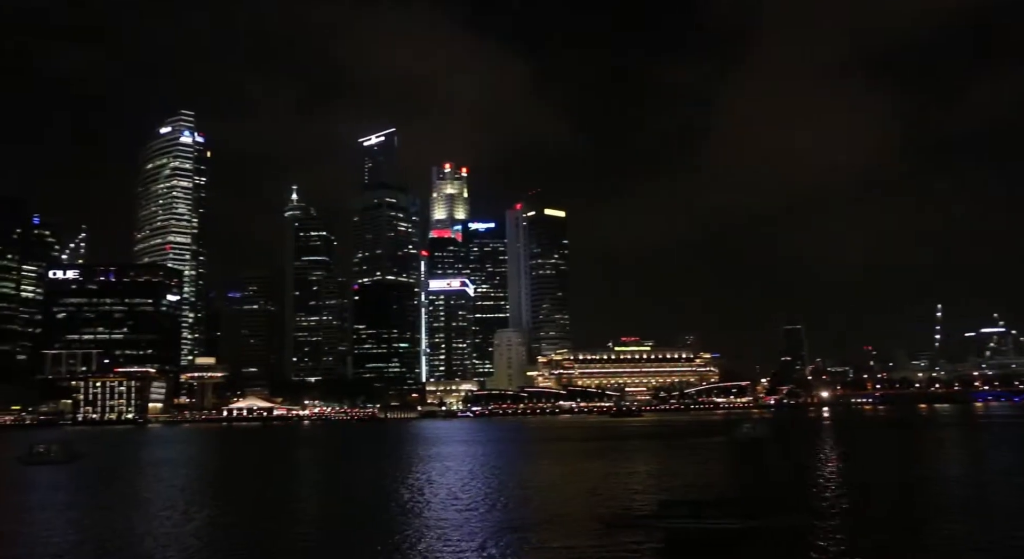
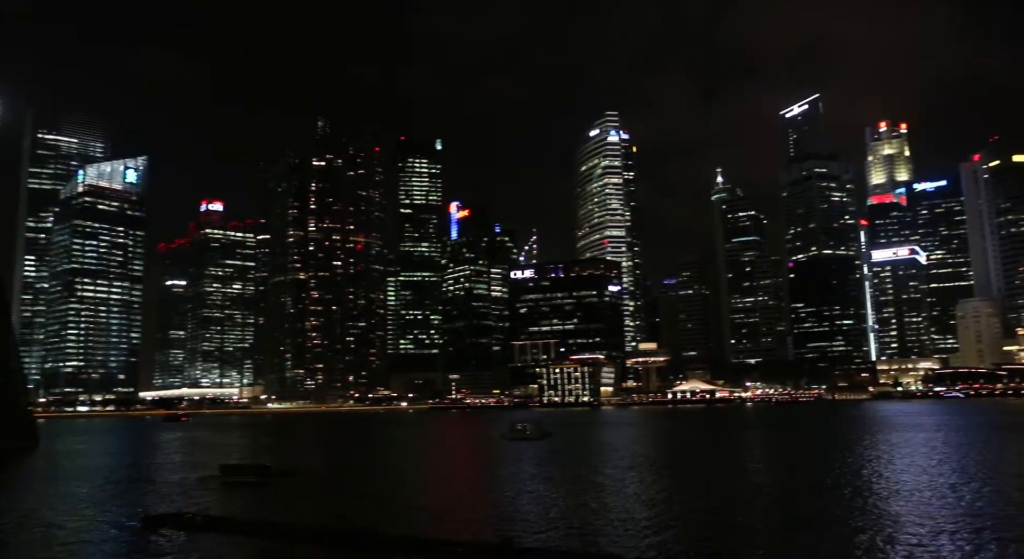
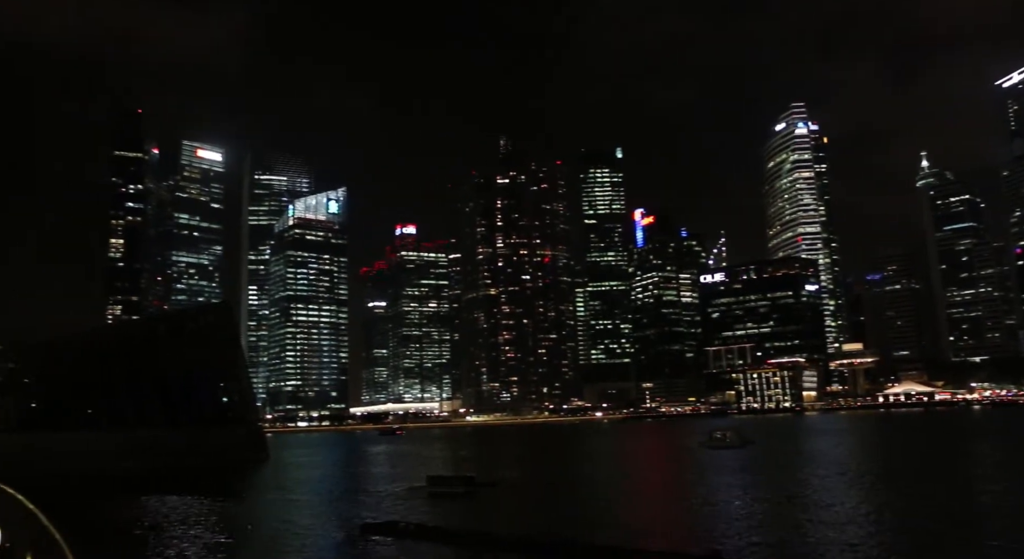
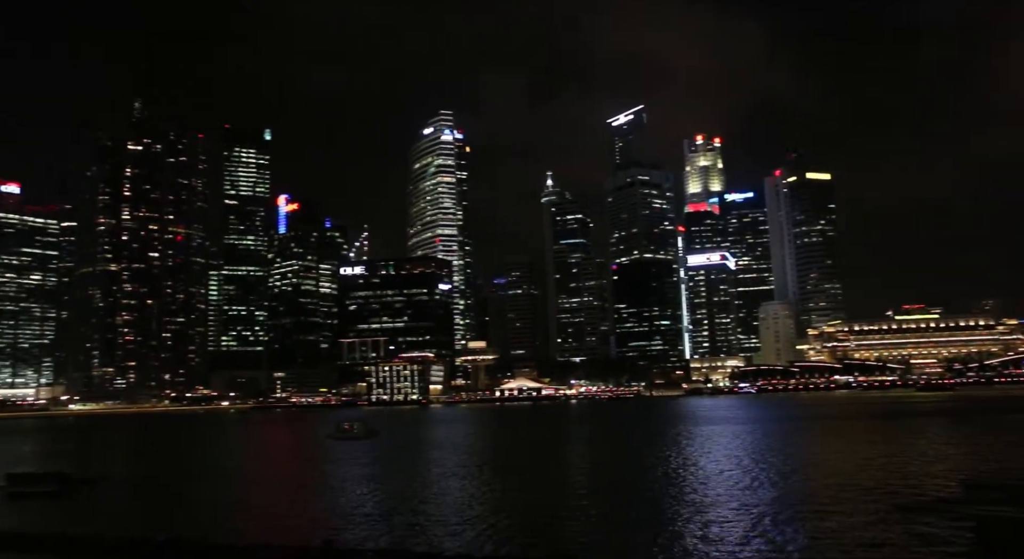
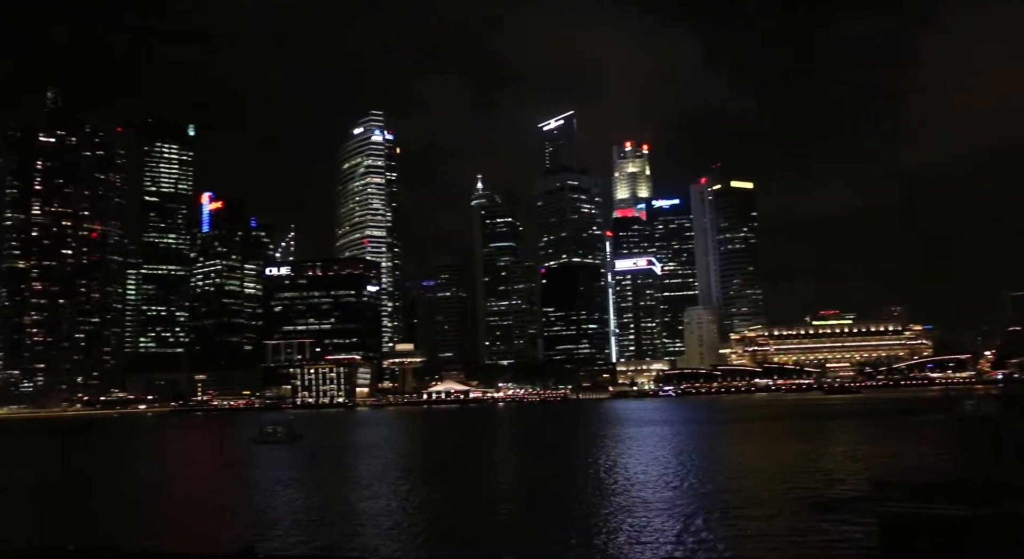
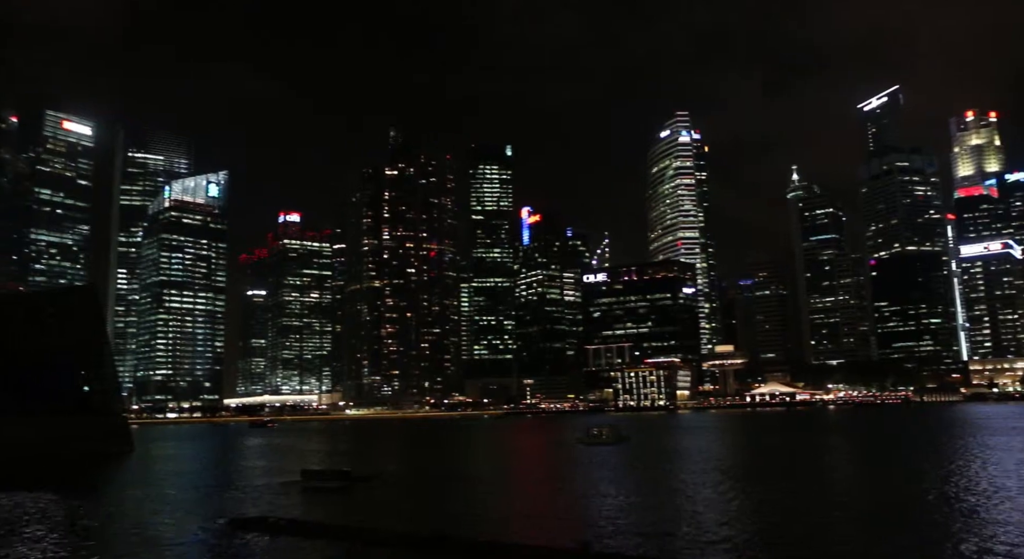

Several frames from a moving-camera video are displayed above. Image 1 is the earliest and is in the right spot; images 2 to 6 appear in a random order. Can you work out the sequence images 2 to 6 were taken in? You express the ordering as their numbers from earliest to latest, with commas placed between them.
5, 4, 2, 6, 3
